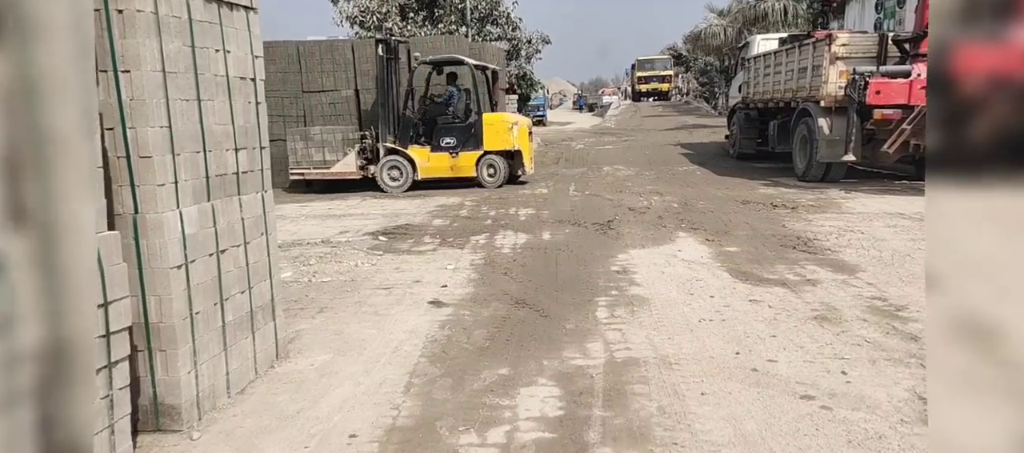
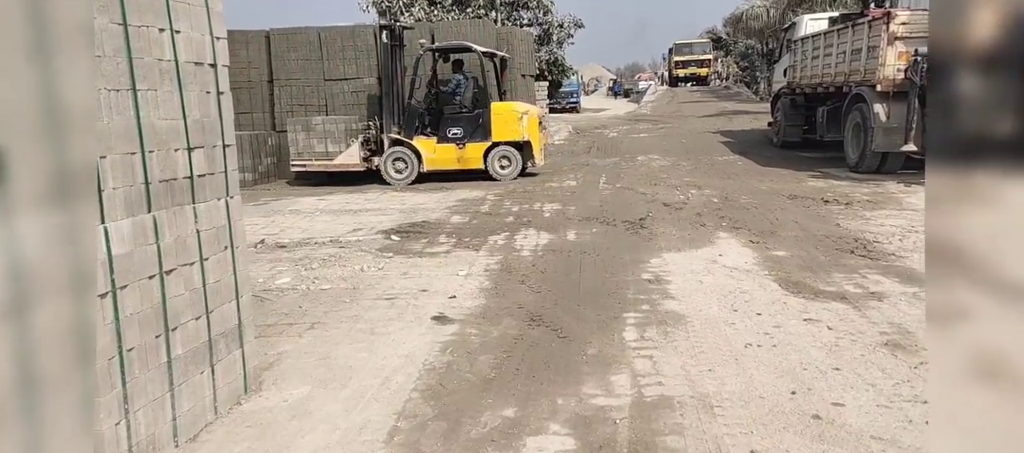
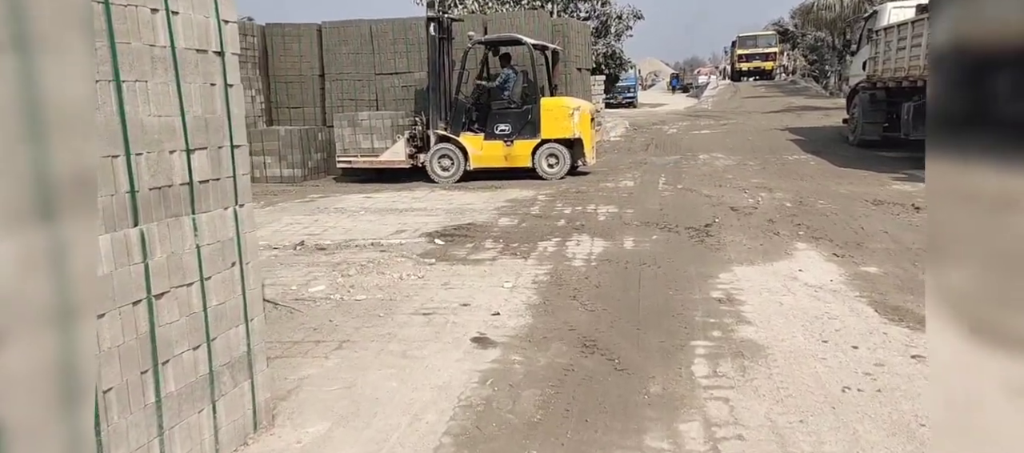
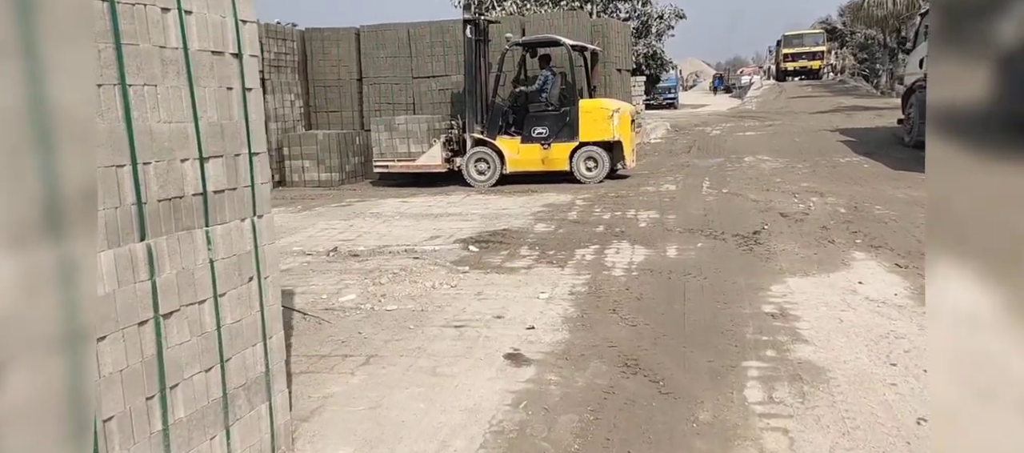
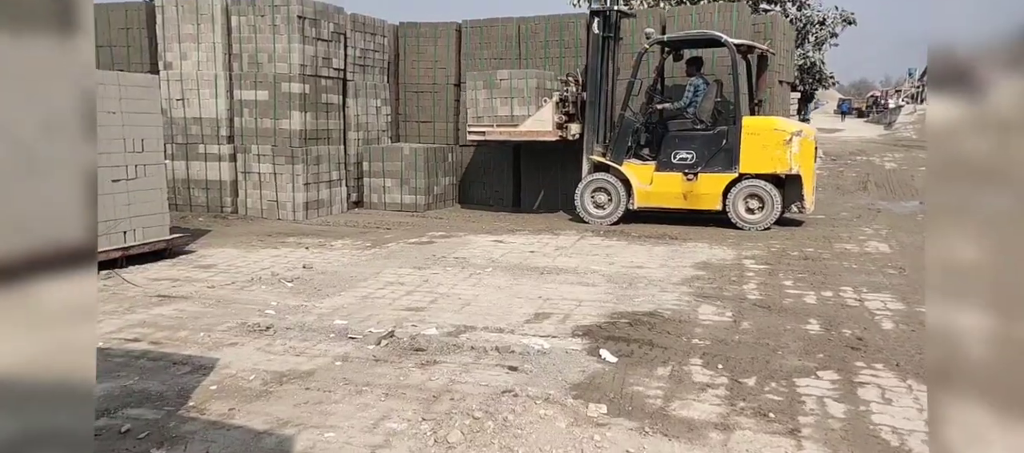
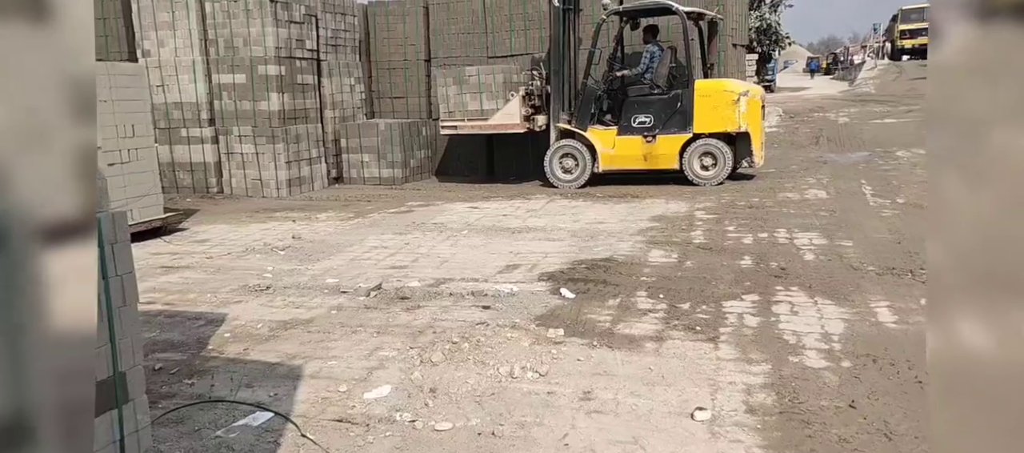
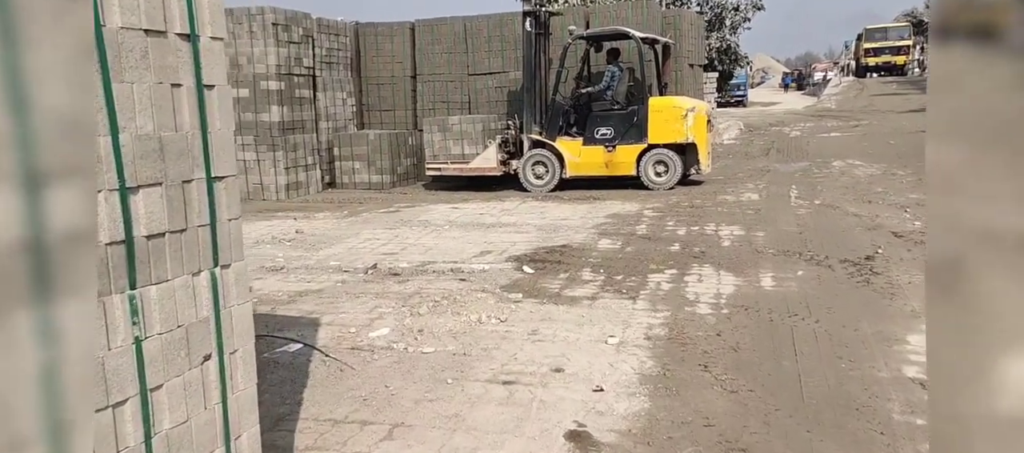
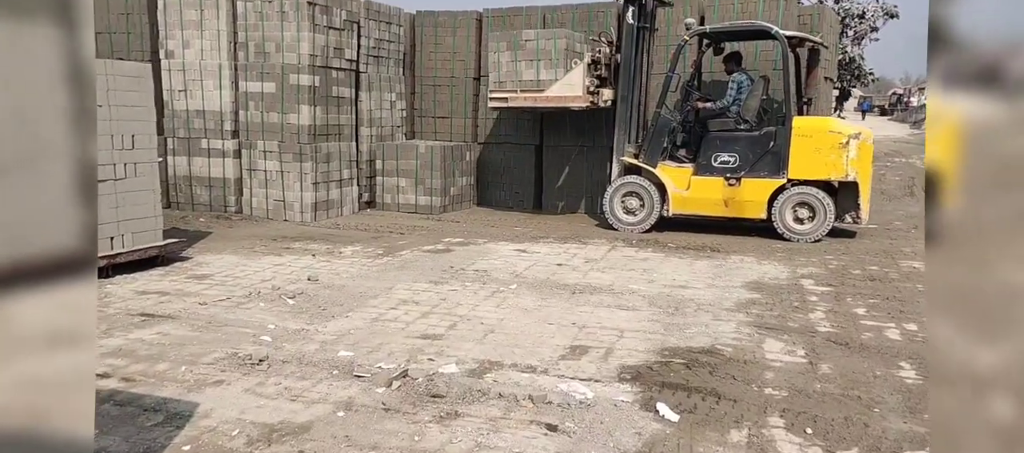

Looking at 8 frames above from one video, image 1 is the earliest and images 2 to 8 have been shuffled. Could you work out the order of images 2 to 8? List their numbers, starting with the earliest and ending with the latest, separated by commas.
2, 3, 4, 7, 6, 5, 8
